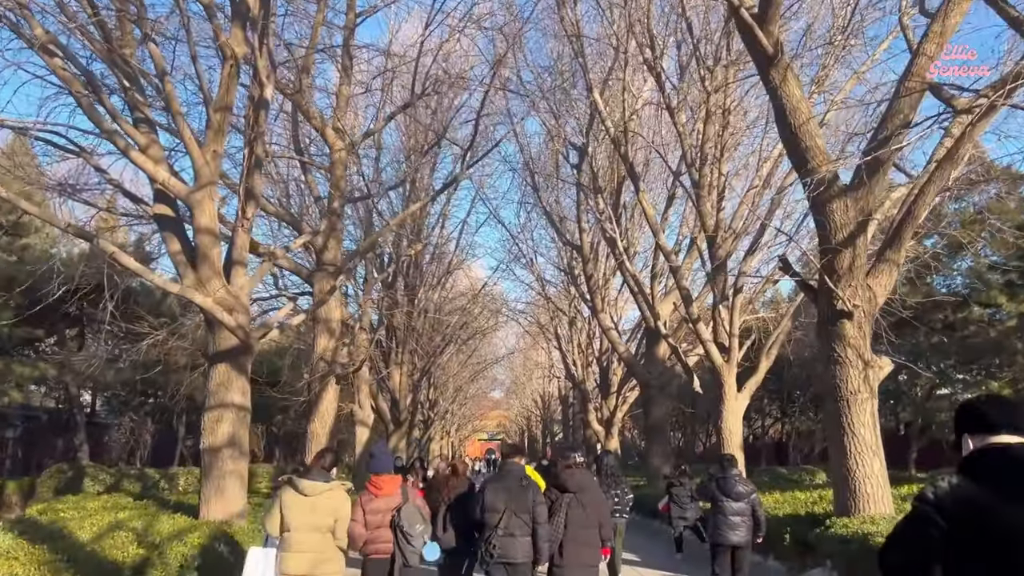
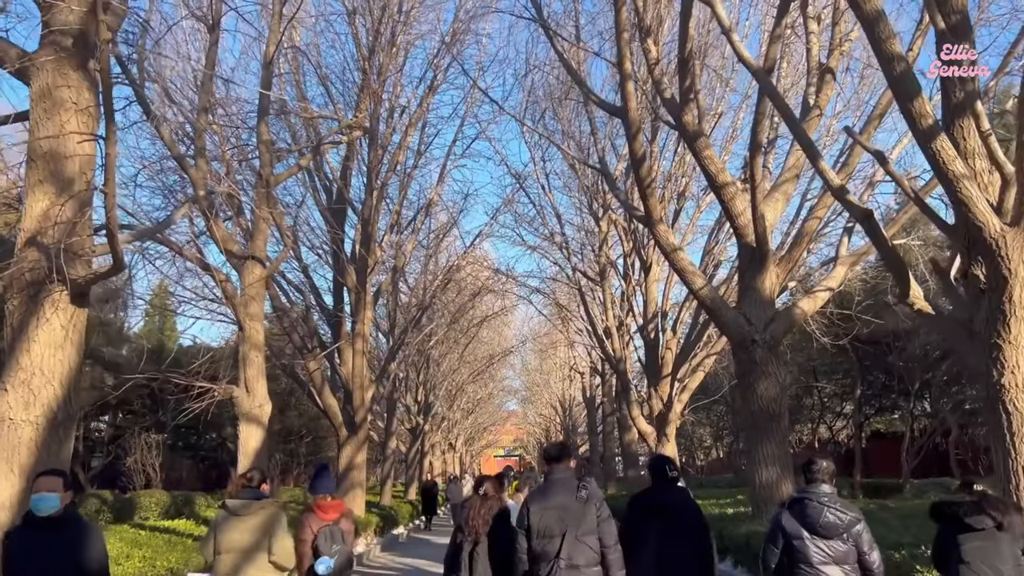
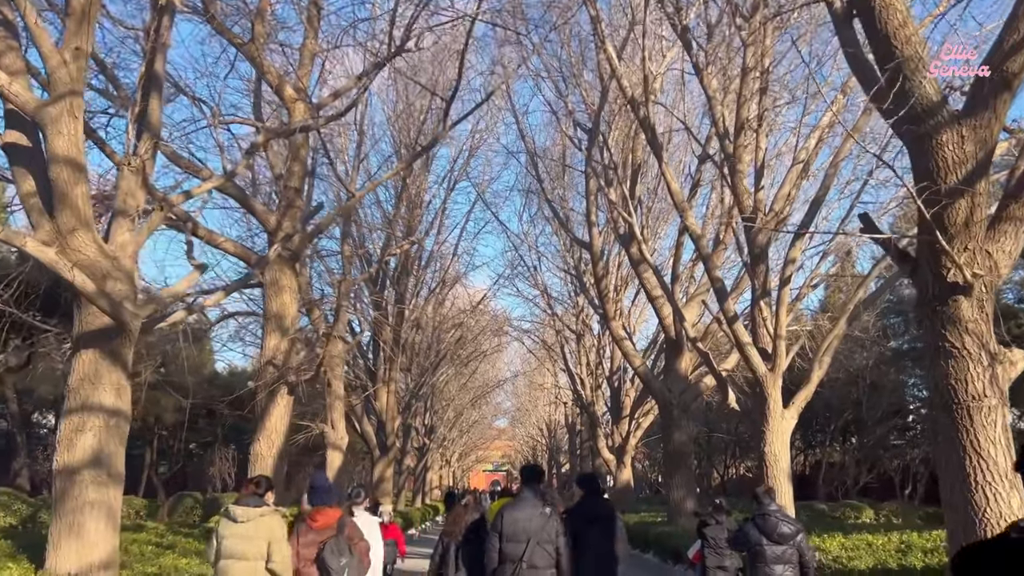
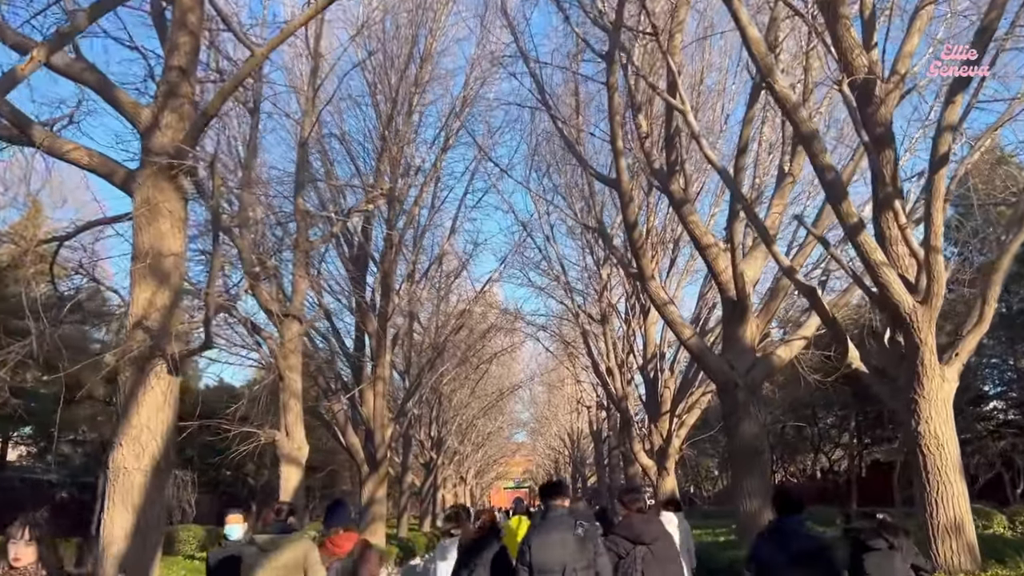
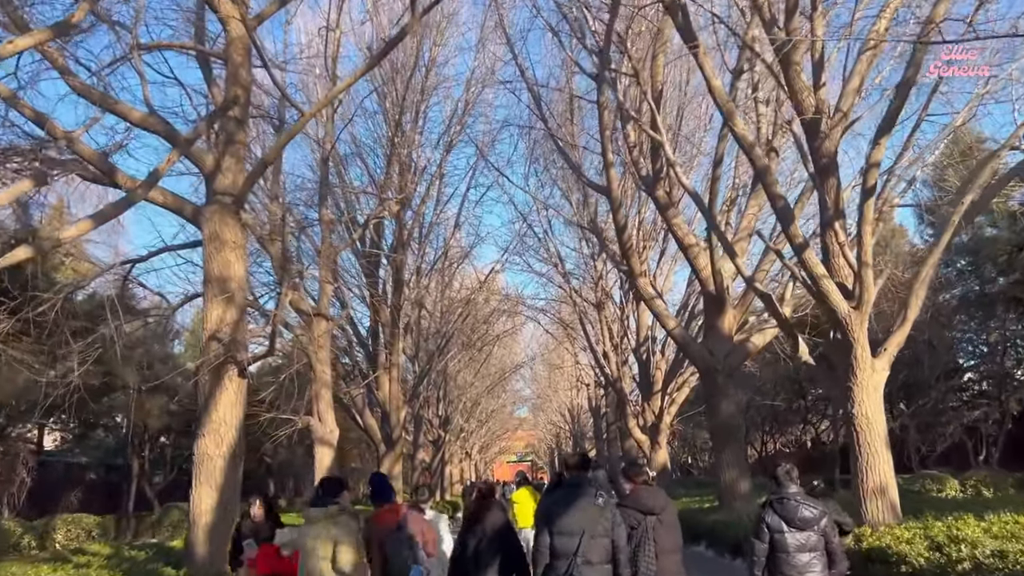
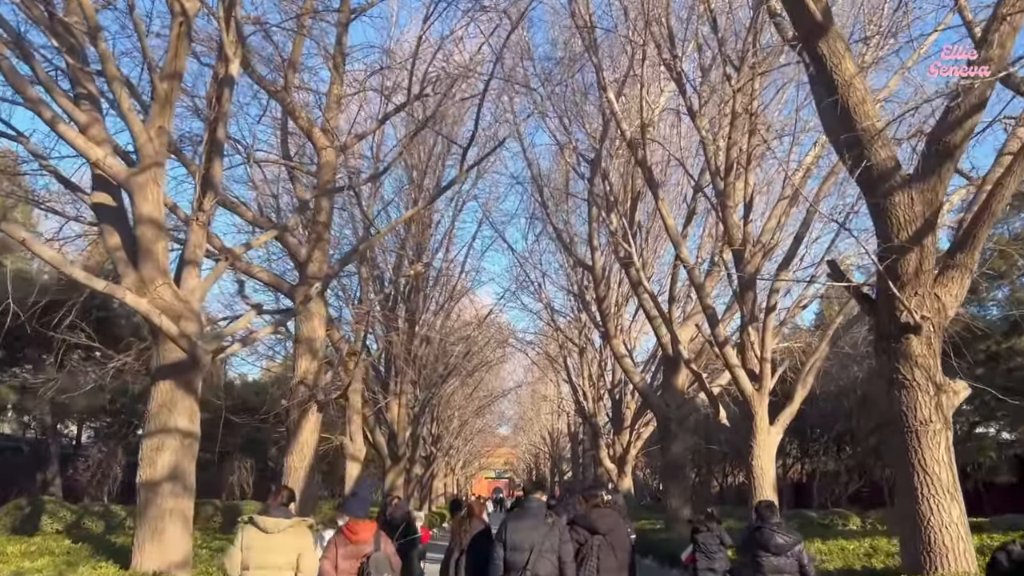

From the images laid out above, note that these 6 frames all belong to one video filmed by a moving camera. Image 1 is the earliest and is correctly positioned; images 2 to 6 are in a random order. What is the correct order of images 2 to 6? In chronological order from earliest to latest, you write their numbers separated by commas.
6, 3, 5, 4, 2
